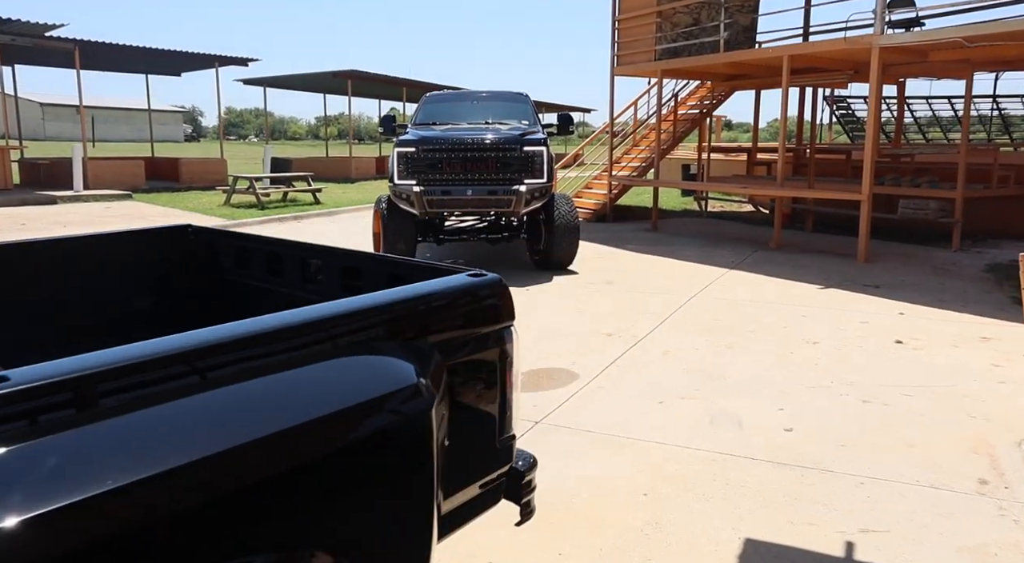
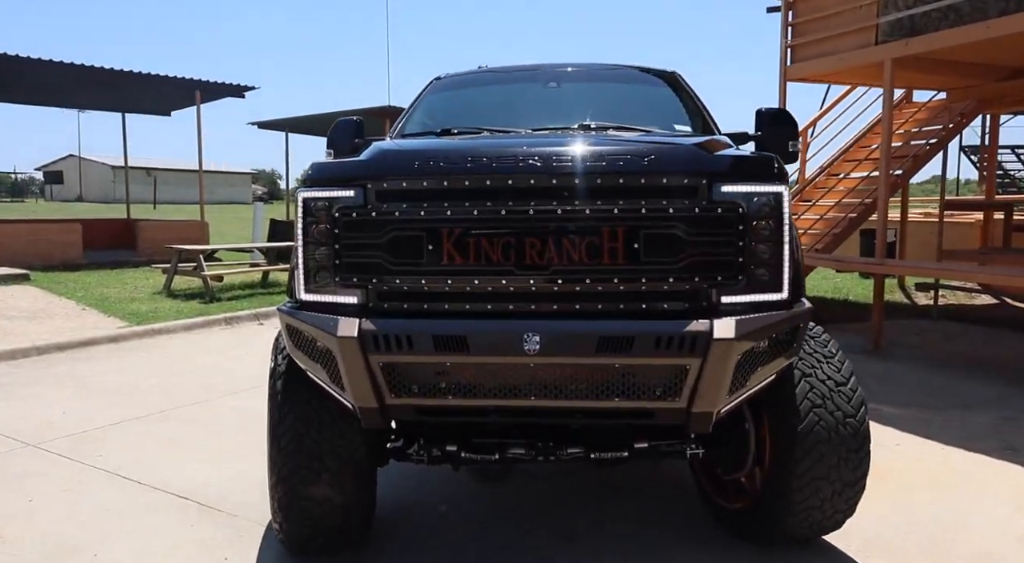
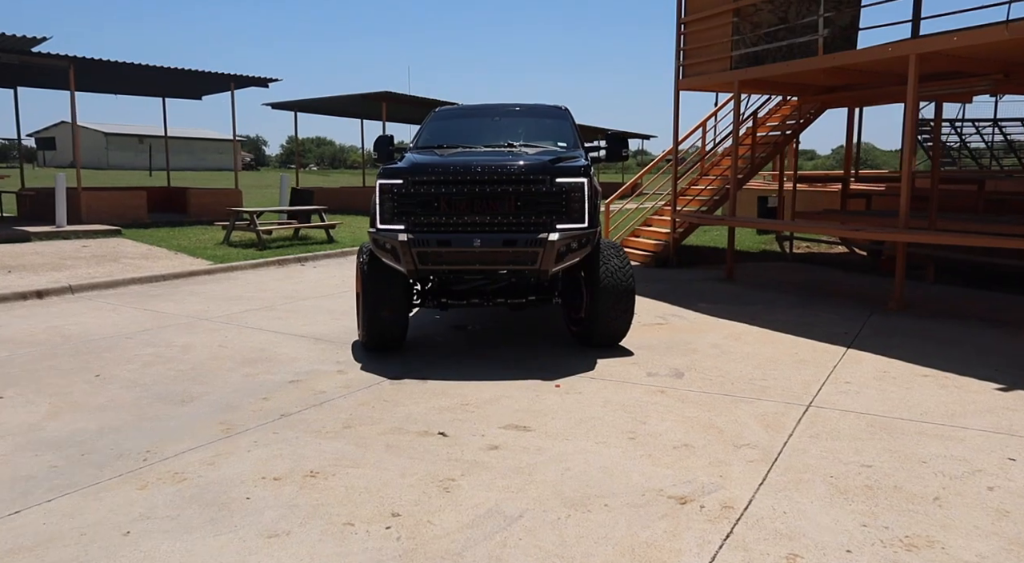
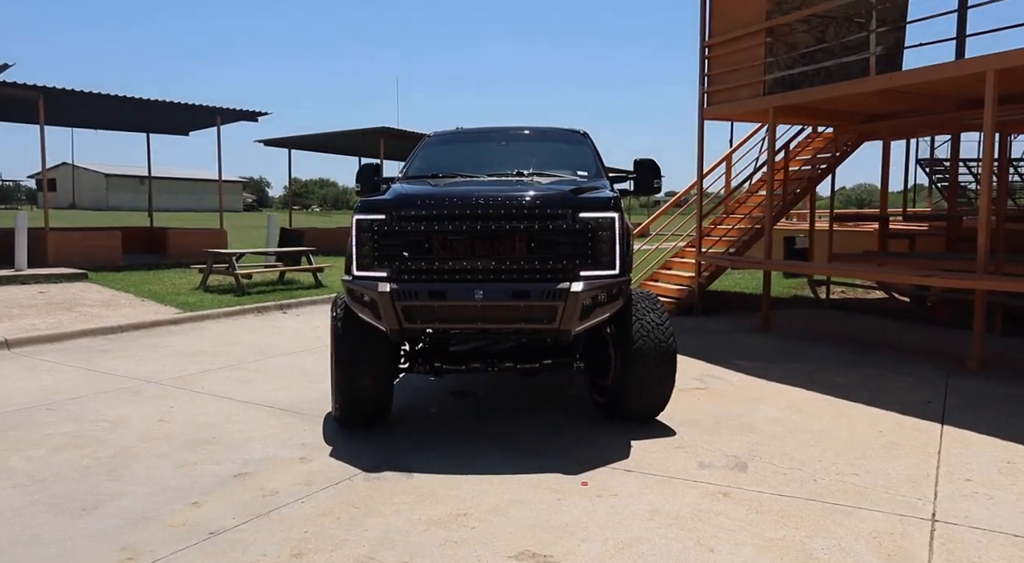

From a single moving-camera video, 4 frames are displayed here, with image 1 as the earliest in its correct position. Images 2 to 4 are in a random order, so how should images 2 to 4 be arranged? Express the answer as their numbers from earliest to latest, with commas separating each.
3, 4, 2
